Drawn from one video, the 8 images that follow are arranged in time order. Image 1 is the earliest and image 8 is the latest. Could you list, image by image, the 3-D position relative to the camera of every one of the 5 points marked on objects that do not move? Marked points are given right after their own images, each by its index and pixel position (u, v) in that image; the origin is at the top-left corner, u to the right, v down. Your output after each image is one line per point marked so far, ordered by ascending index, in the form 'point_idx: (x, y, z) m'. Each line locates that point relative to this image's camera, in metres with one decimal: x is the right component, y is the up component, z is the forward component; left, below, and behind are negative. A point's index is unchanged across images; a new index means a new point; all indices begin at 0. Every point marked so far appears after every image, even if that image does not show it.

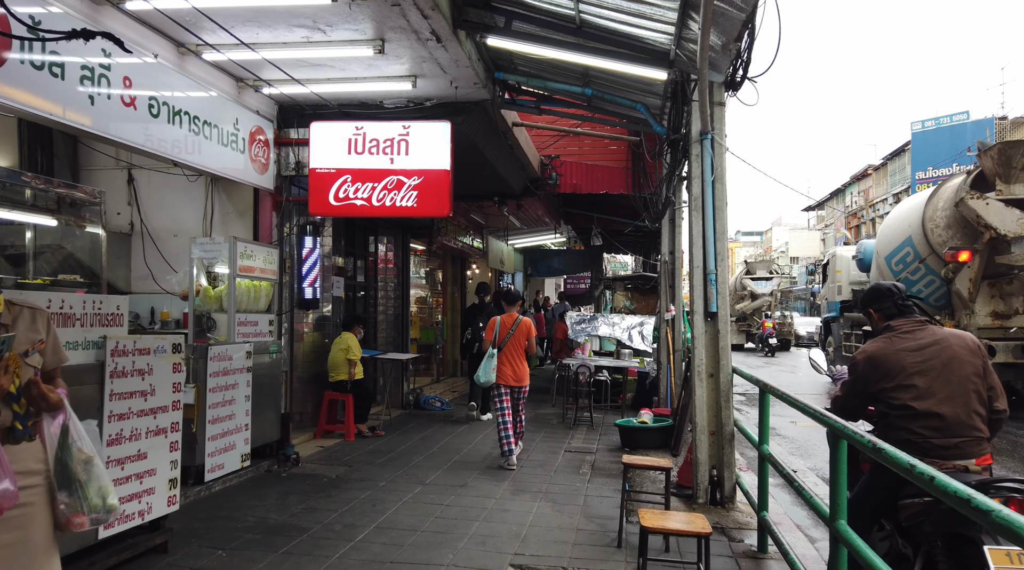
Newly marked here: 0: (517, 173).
0: (+0.1, +1.5, +10.8) m
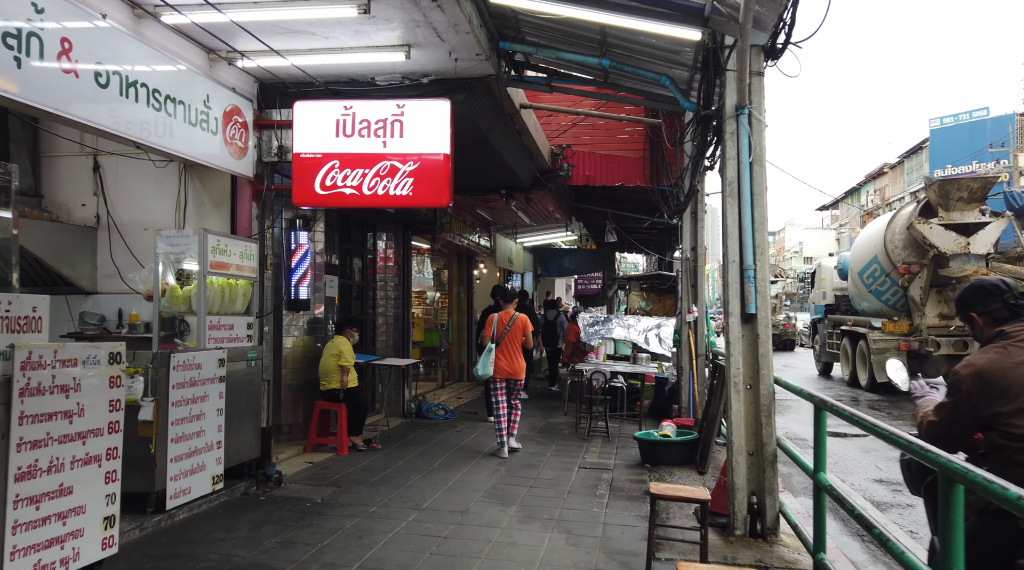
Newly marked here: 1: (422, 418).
0: (+0.2, +1.5, +9.9) m
1: (-1.2, -1.8, +10.8) m
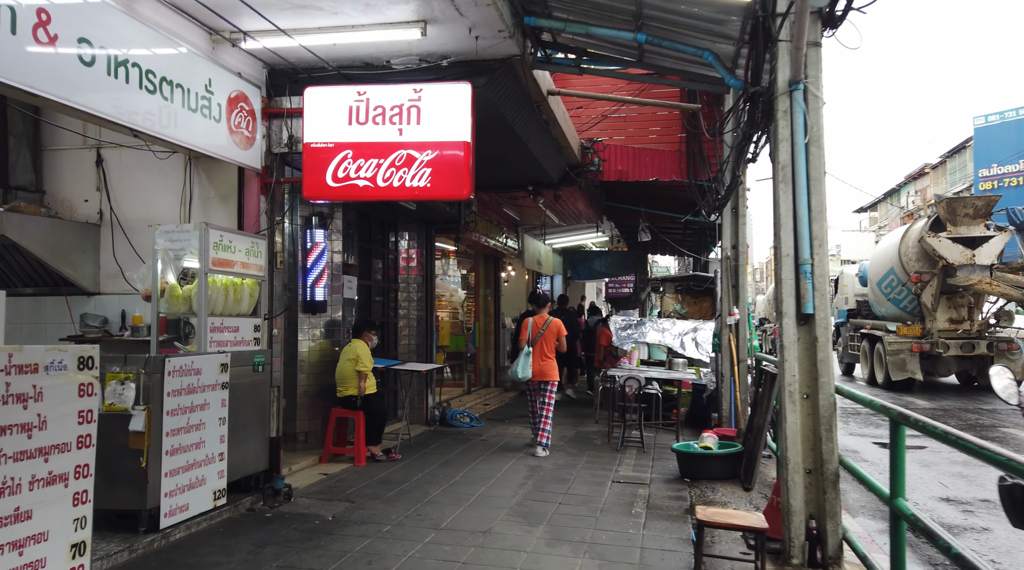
0: (+0.5, +1.5, +9.4) m
1: (-0.8, -1.8, +10.3) m
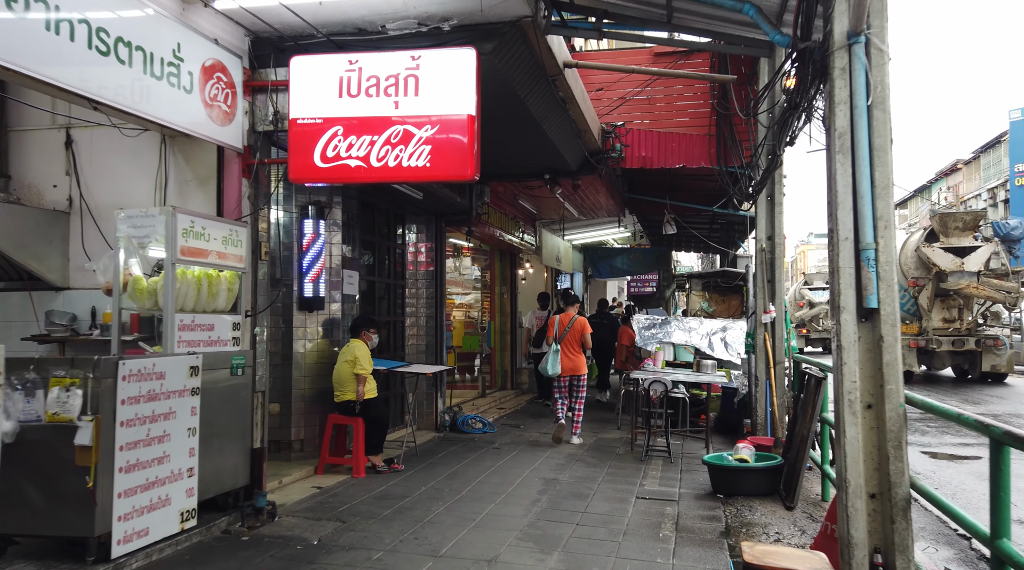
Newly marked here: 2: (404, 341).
0: (+0.7, +1.6, +8.7) m
1: (-0.7, -1.8, +9.6) m
2: (-1.3, -0.7, +9.7) m
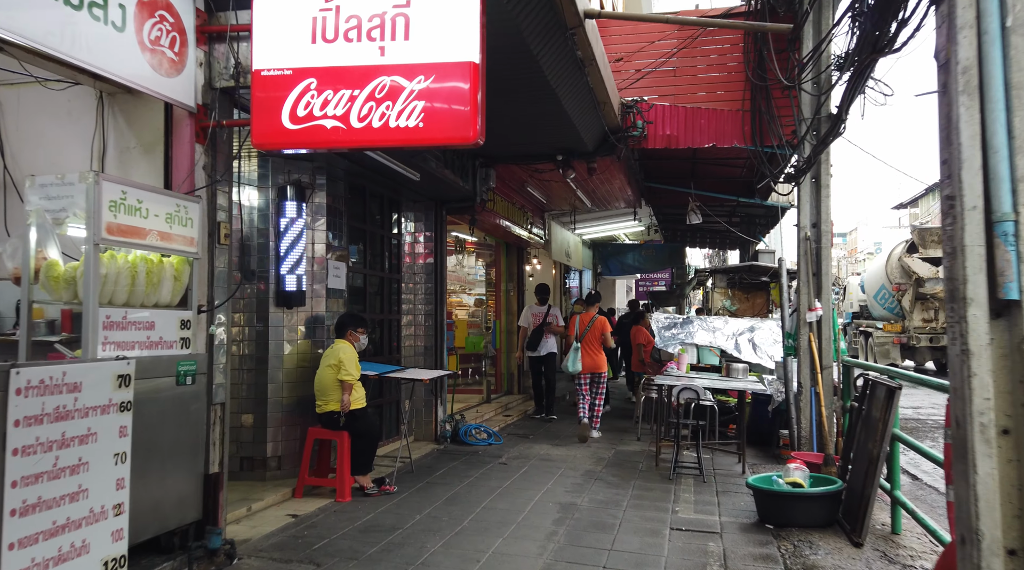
0: (+0.8, +1.6, +7.6) m
1: (-0.6, -1.7, +8.6) m
2: (-1.2, -0.6, +8.6) m
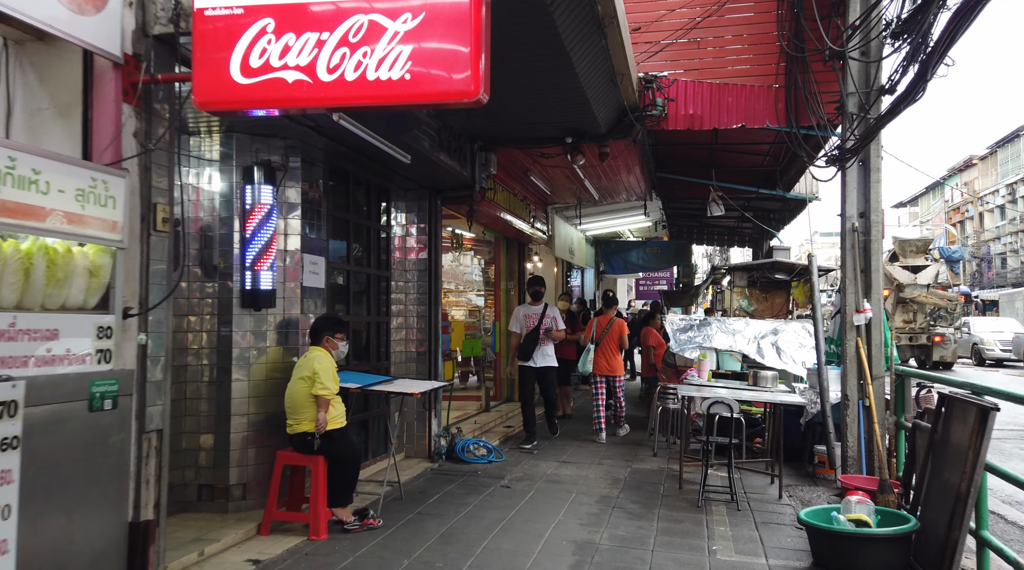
0: (+0.8, +1.7, +6.7) m
1: (-0.5, -1.7, +7.6) m
2: (-1.2, -0.6, +7.7) m
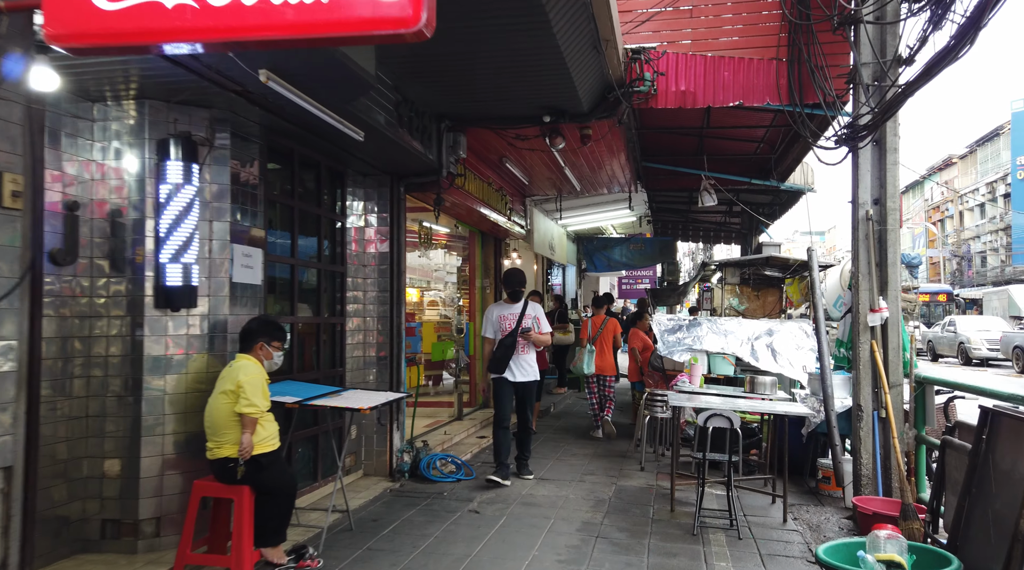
0: (+0.6, +1.7, +5.9) m
1: (-0.8, -1.7, +6.8) m
2: (-1.4, -0.6, +6.8) m
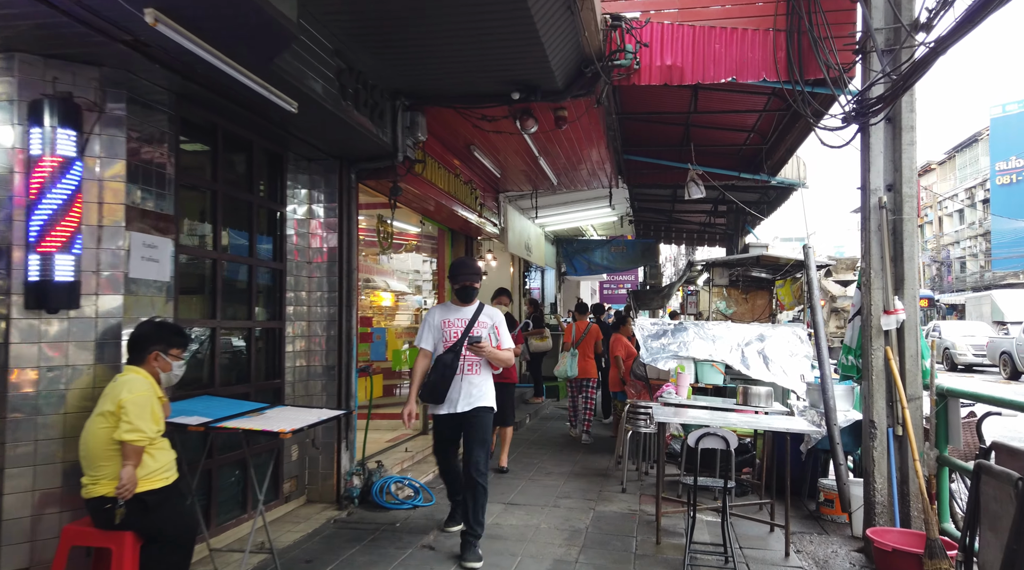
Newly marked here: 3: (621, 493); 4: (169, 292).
0: (+0.3, +1.7, +5.1) m
1: (-1.1, -1.7, +5.9) m
2: (-1.7, -0.6, +5.9) m
3: (+0.9, -1.7, +6.6) m
4: (-1.9, 0.0, +4.4) m
